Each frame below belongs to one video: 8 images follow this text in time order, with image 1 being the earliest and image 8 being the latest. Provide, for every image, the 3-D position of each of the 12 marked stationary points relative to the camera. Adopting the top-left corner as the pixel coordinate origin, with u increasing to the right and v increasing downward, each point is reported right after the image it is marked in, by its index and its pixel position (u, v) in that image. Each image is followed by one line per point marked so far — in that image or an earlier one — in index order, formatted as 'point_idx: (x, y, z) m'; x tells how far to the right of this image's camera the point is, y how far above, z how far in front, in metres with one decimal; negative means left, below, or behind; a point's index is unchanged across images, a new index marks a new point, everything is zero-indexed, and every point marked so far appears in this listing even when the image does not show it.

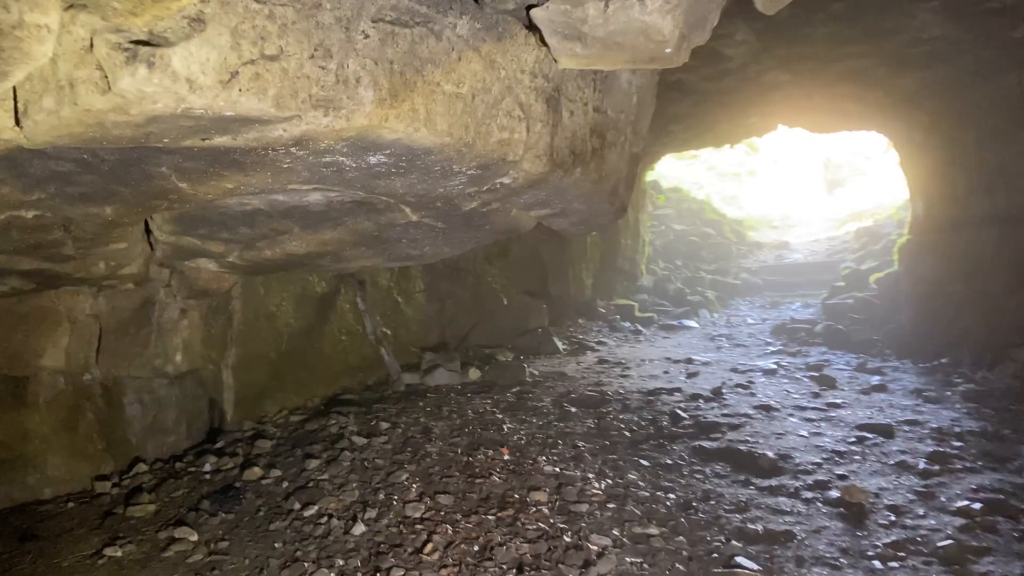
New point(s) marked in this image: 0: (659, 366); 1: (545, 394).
0: (+1.0, -0.5, +5.6) m
1: (+0.2, -0.6, +4.8) m
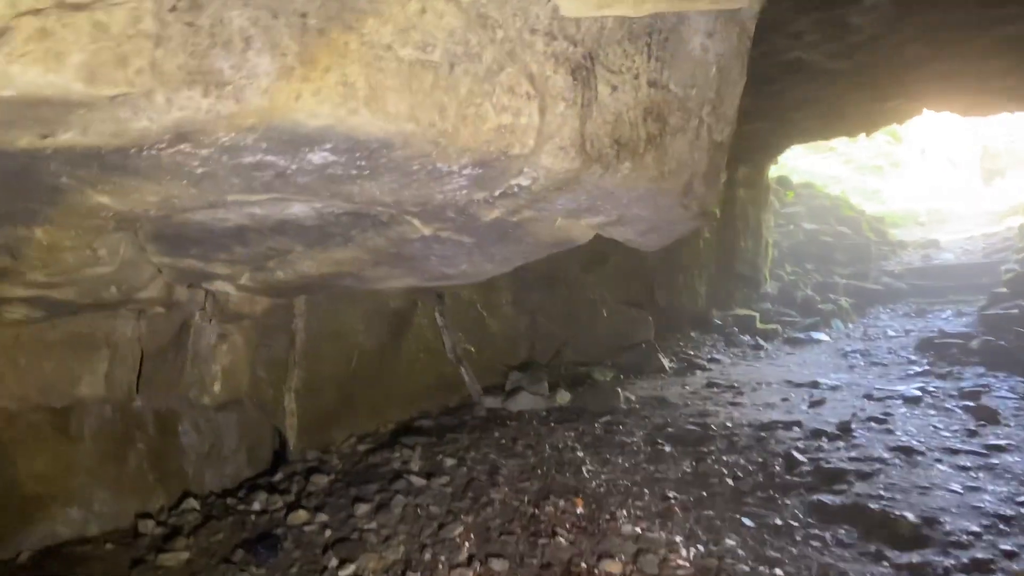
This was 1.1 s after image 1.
0: (+1.5, -0.6, +4.8) m
1: (+0.6, -0.7, +4.2) m
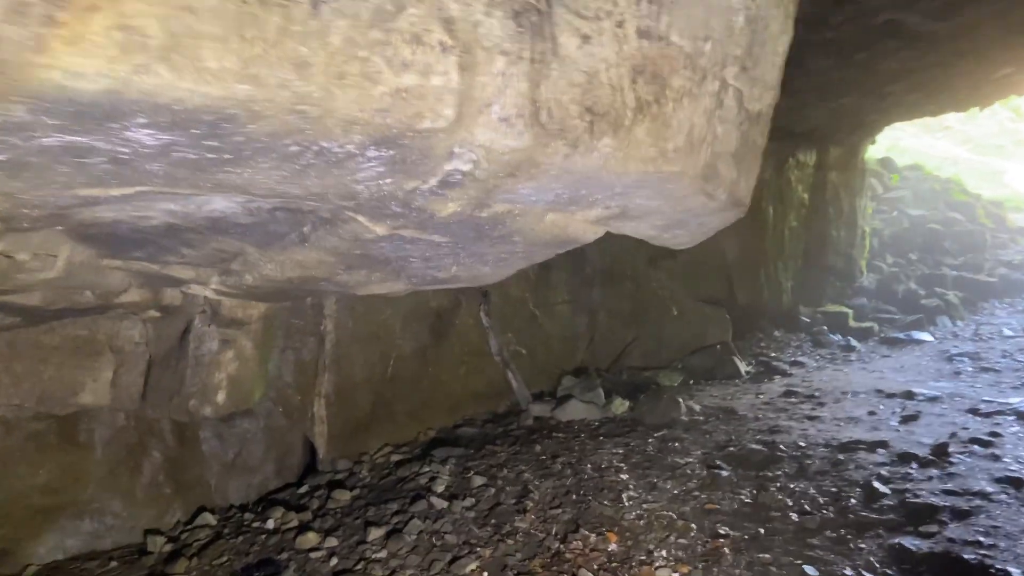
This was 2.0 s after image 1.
0: (+1.8, -0.6, +4.2) m
1: (+0.8, -0.7, +3.7) m
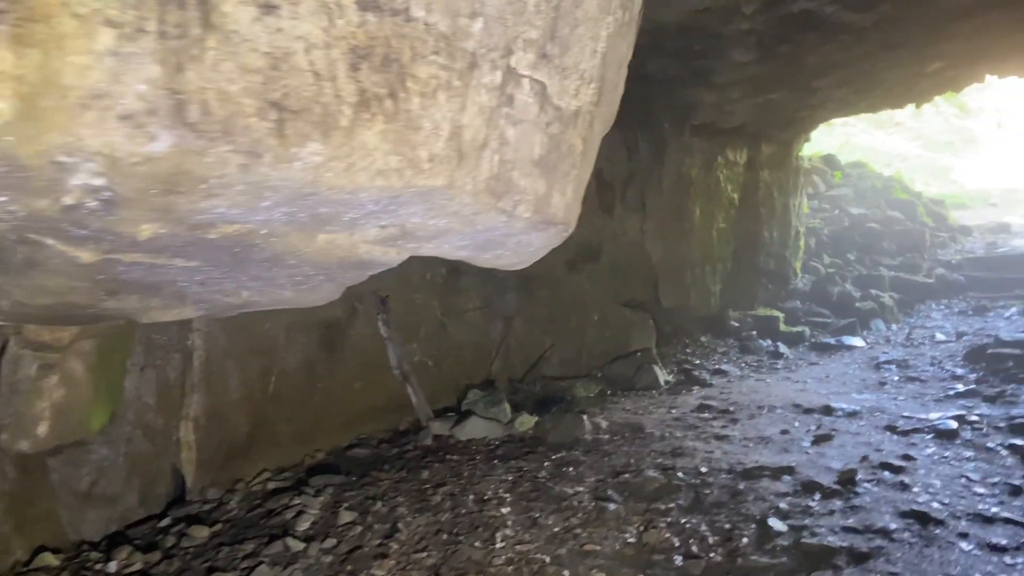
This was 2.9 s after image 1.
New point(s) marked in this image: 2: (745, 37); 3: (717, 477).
0: (+1.3, -0.6, +4.0) m
1: (+0.3, -0.7, +3.4) m
2: (+1.2, +1.3, +4.4) m
3: (+0.8, -0.7, +3.2) m
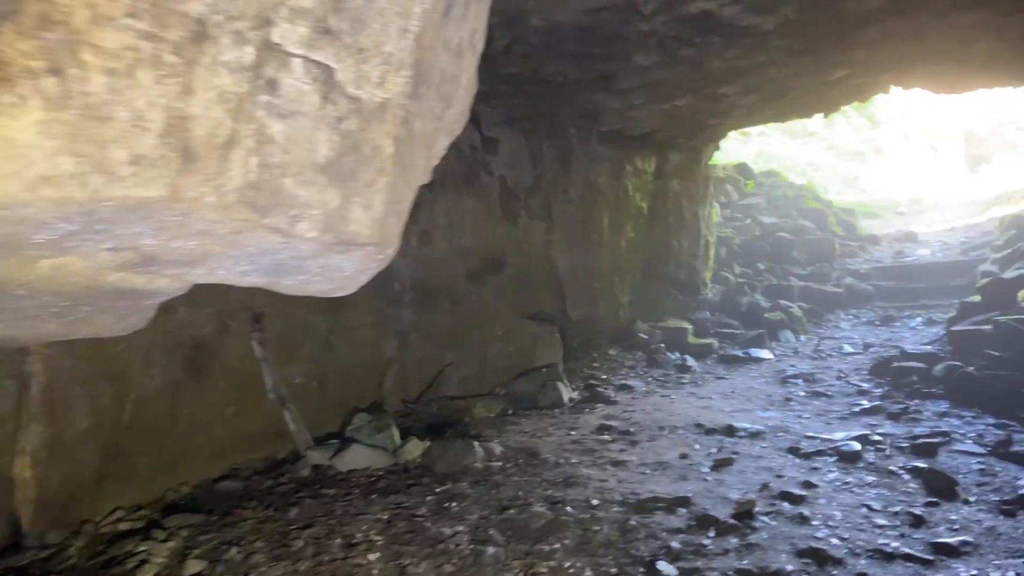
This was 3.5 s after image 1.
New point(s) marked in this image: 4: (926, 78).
0: (+0.8, -0.7, +3.8) m
1: (-0.1, -0.8, +3.1) m
2: (+0.7, +1.2, +4.2) m
3: (+0.3, -0.8, +2.9) m
4: (+2.7, +1.3, +5.3) m
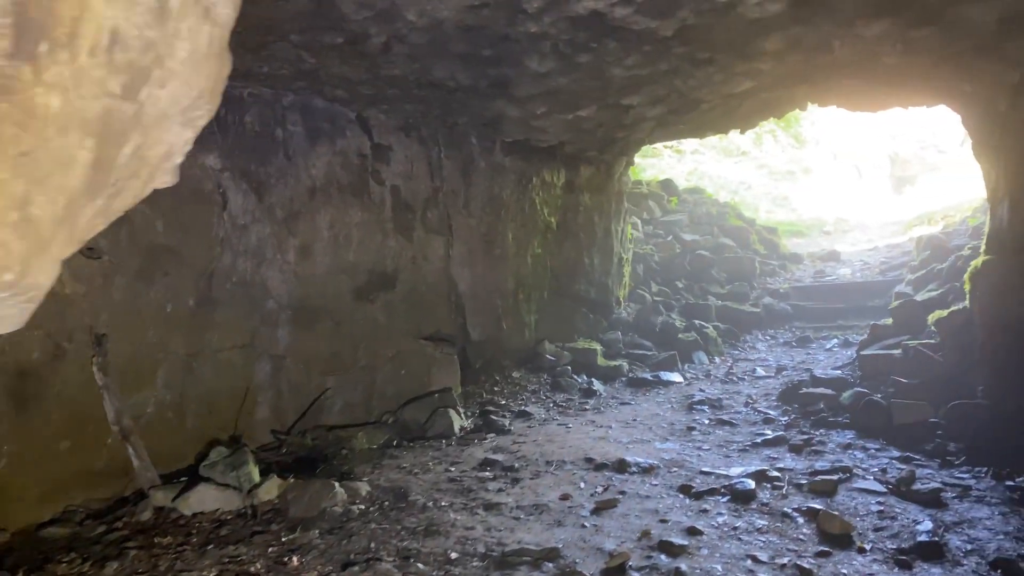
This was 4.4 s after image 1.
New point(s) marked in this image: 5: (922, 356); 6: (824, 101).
0: (+0.2, -0.8, +3.4) m
1: (-0.6, -0.9, +2.7) m
2: (+0.1, +1.1, +3.9) m
3: (-0.1, -0.9, +2.6) m
4: (+2.0, +1.2, +5.2) m
5: (+2.2, -0.4, +4.5) m
6: (+2.0, +1.2, +5.4) m
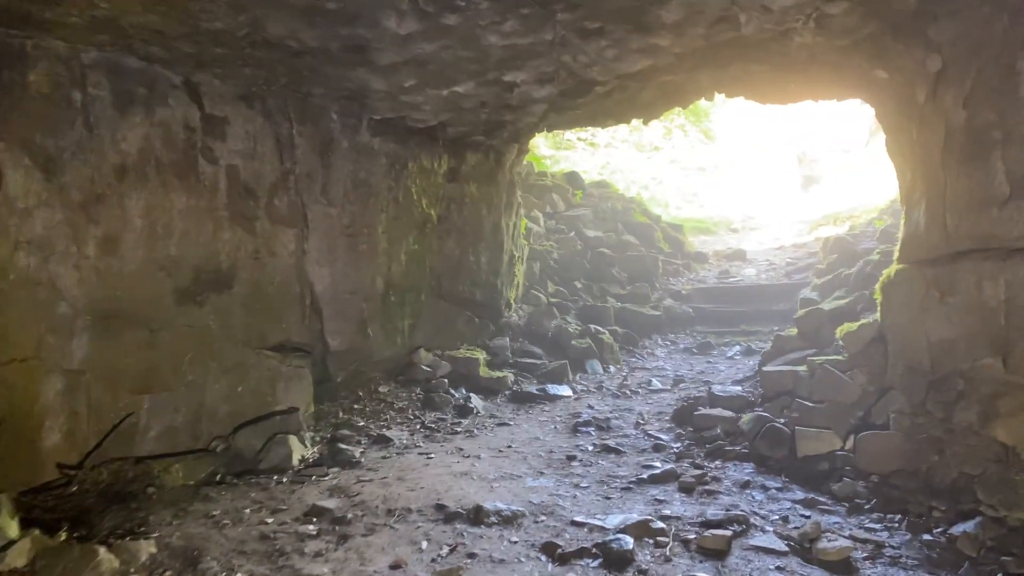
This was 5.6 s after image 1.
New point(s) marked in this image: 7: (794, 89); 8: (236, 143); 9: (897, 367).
0: (-0.4, -0.8, +2.8) m
1: (-1.1, -0.9, +2.0) m
2: (-0.5, +1.1, +3.2) m
3: (-0.6, -0.9, +1.9) m
4: (+1.3, +1.2, +4.6) m
5: (+1.5, -0.4, +4.0) m
6: (+1.3, +1.2, +4.9) m
7: (+1.6, +1.2, +4.8) m
8: (-1.4, +0.7, +4.1) m
9: (+1.7, -0.3, +3.7) m
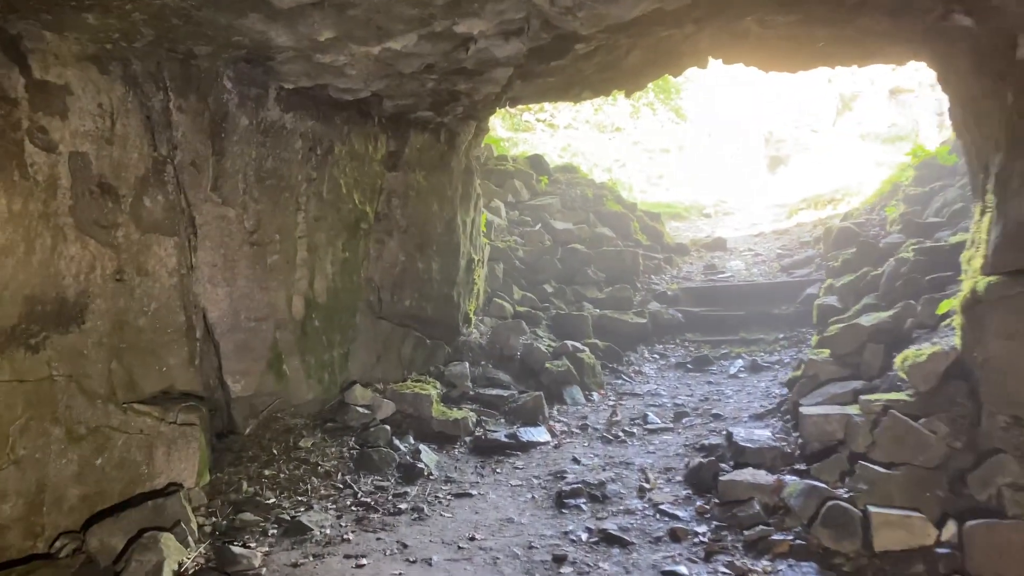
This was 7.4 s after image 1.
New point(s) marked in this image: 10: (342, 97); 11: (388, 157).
0: (-0.4, -1.0, +1.7) m
1: (-1.2, -1.1, +0.9) m
2: (-0.6, +1.0, +2.1) m
3: (-0.6, -1.1, +0.8) m
4: (+1.1, +1.1, +3.6) m
5: (+1.4, -0.5, +3.0) m
6: (+1.1, +1.1, +3.9) m
7: (+1.4, +1.1, +3.8) m
8: (-1.5, +0.6, +3.0) m
9: (+1.6, -0.4, +2.7) m
10: (-0.8, +0.8, +3.8) m
11: (-0.6, +0.7, +4.3) m
